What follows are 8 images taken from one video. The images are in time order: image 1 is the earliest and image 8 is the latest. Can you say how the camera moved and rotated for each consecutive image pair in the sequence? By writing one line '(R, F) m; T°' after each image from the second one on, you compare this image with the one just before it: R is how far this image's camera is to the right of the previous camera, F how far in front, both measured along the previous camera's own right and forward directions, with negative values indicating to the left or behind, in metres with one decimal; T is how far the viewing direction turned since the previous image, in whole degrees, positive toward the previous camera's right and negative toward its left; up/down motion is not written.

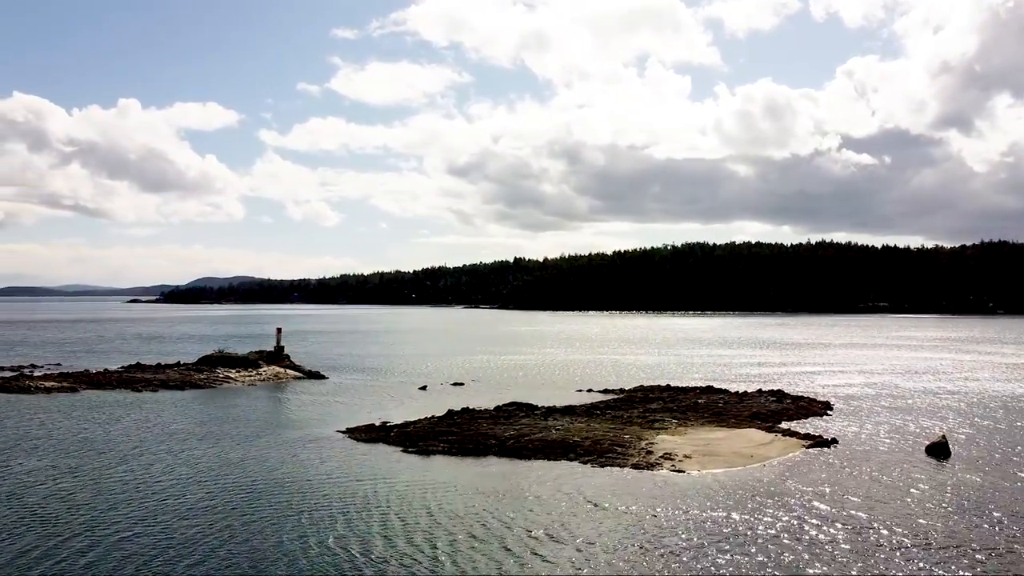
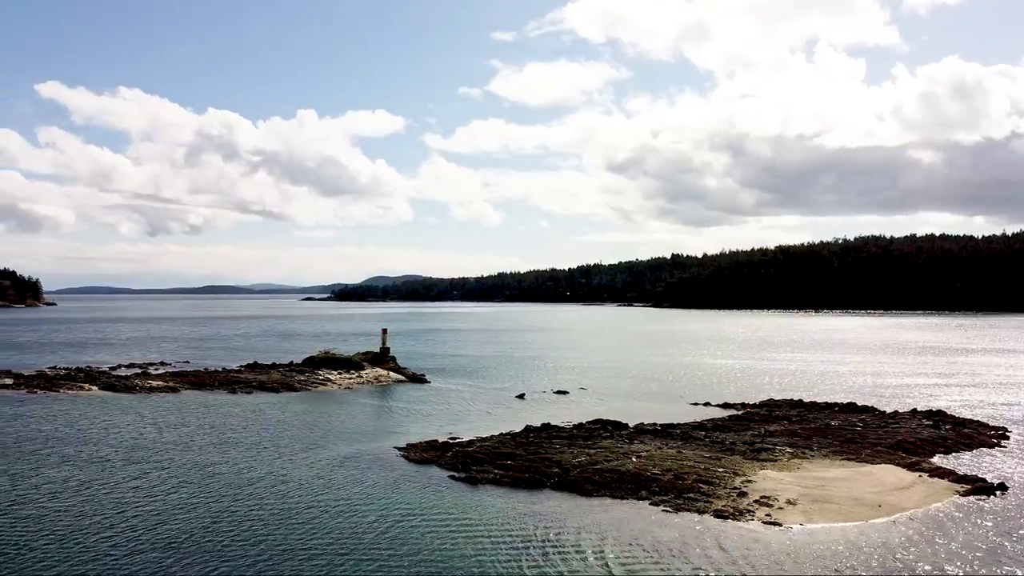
(+2.6, +4.4) m; -11°
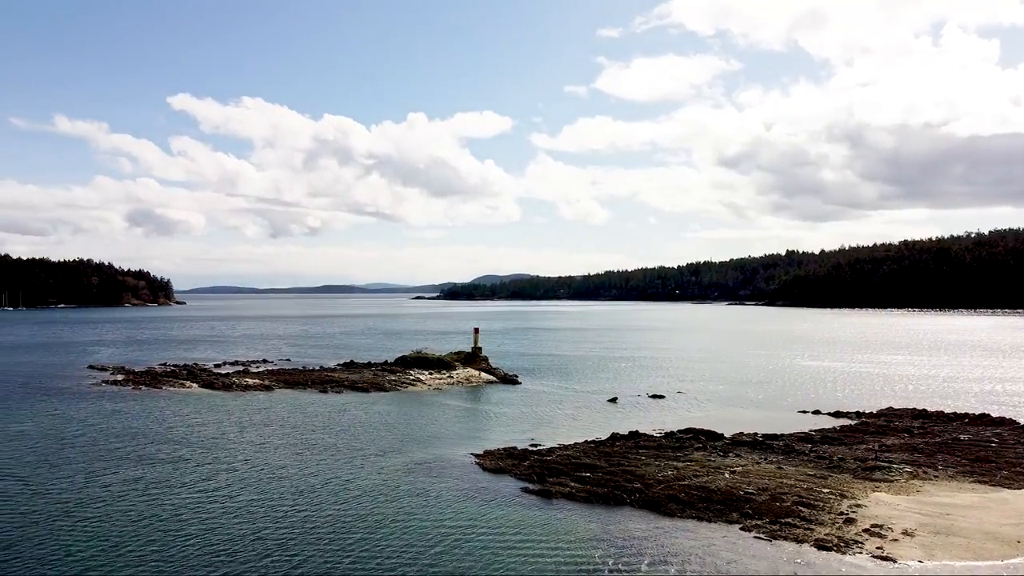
(+0.8, +1.7) m; -8°
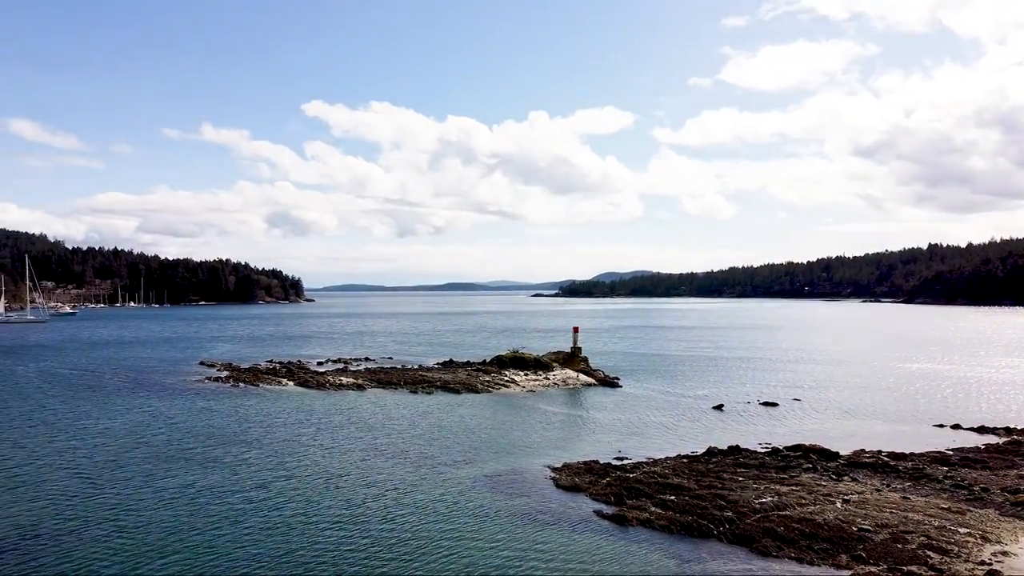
(+1.1, +2.4) m; -9°
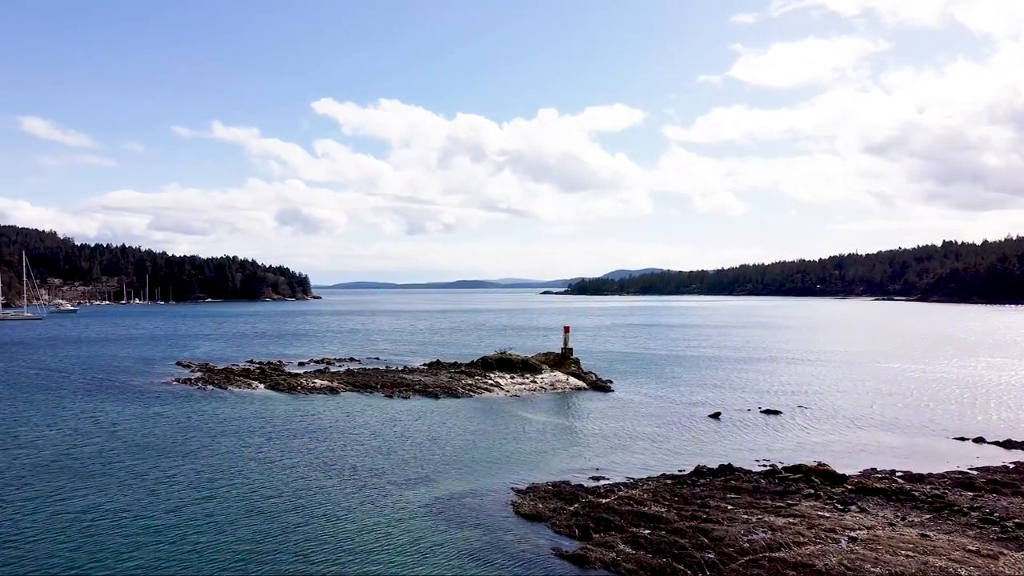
(+1.3, +2.9) m; -1°
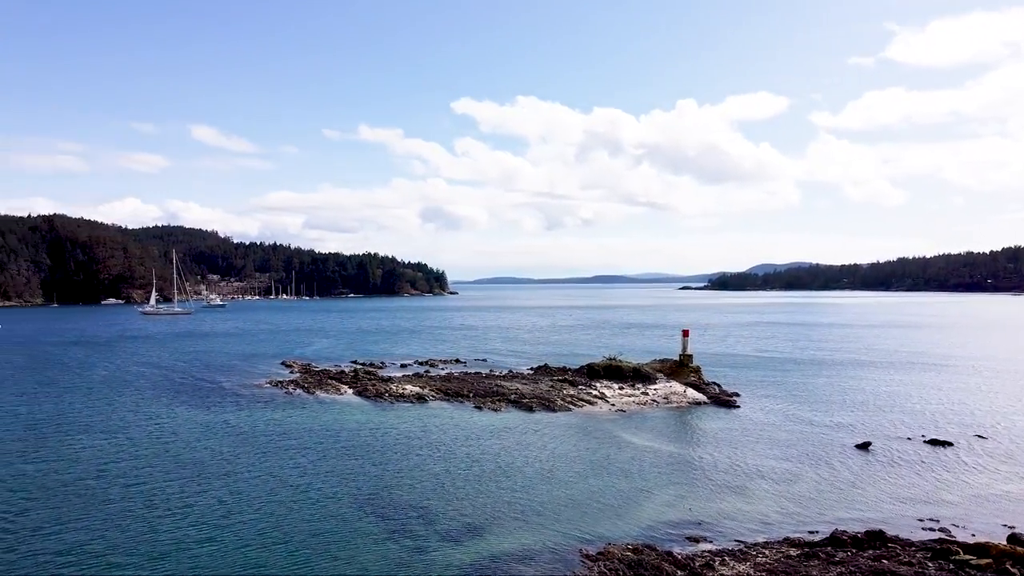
(+1.3, +4.7) m; -10°
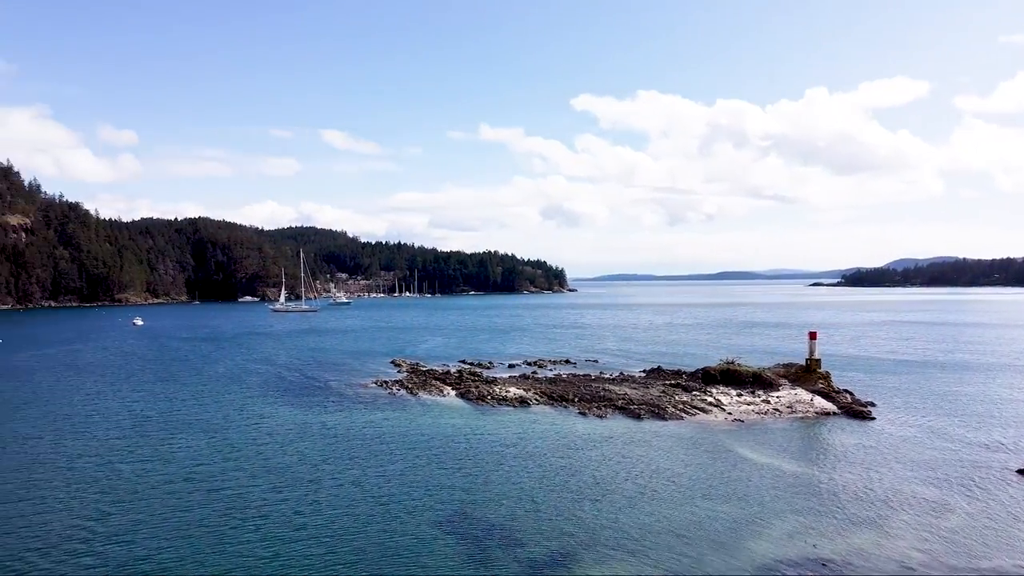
(+0.6, +1.9) m; -9°
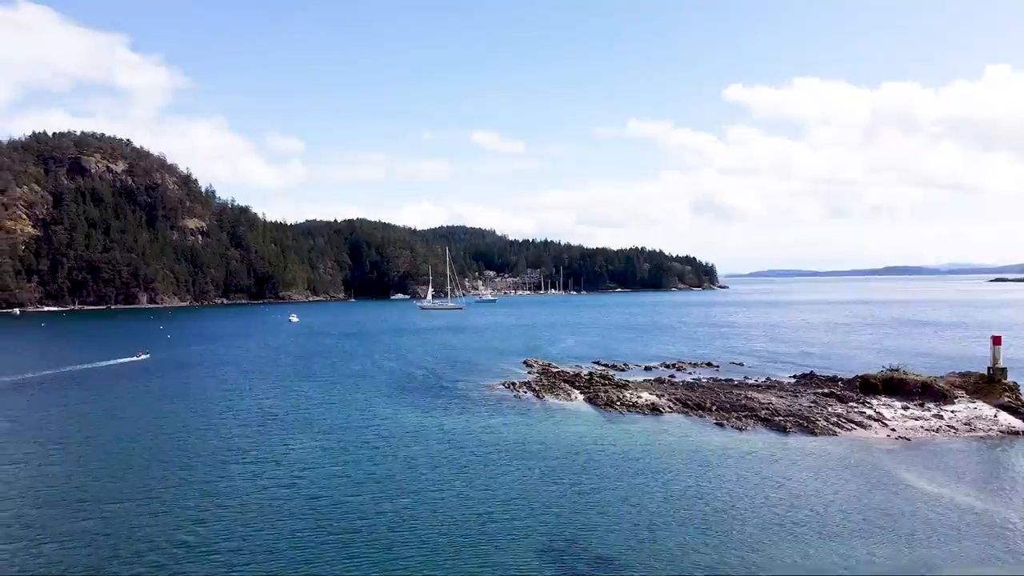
(+0.7, +2.1) m; -10°
